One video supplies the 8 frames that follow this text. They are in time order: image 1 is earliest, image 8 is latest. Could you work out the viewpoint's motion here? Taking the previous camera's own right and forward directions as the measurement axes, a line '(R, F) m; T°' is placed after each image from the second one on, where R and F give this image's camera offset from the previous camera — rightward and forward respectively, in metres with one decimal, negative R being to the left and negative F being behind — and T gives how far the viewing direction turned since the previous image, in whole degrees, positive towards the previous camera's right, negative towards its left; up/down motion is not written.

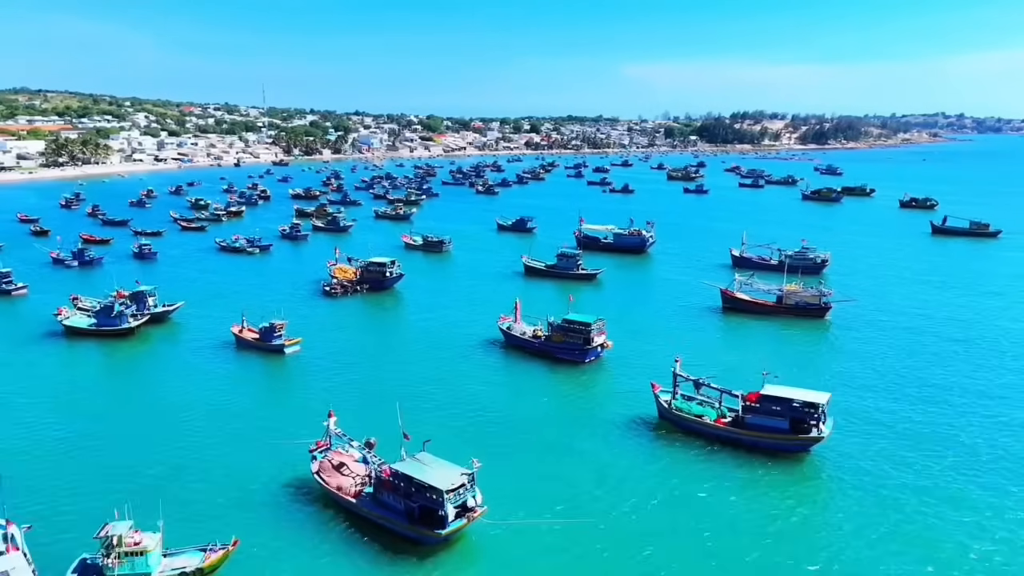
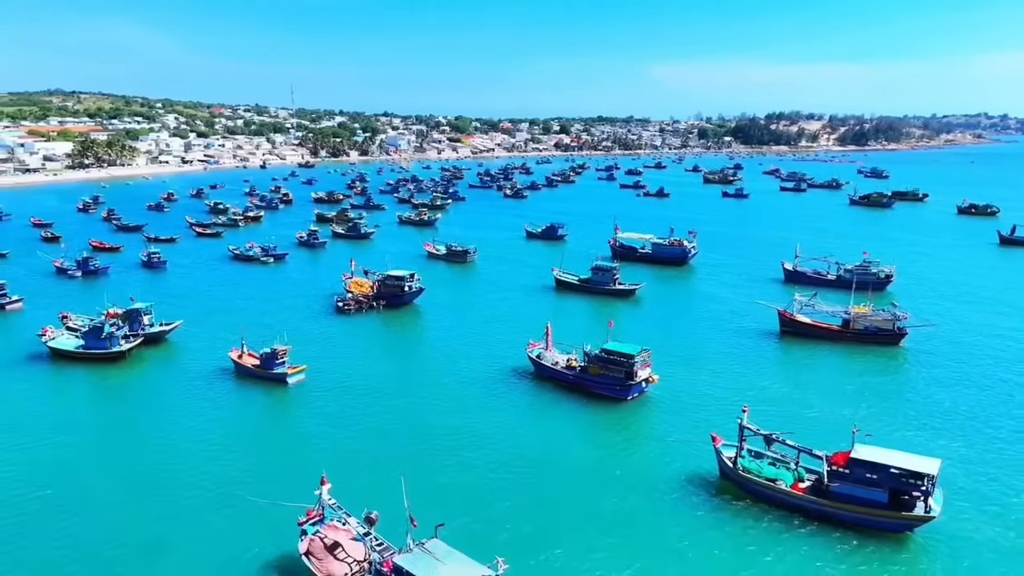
(-0.2, +6.0) m; -2°
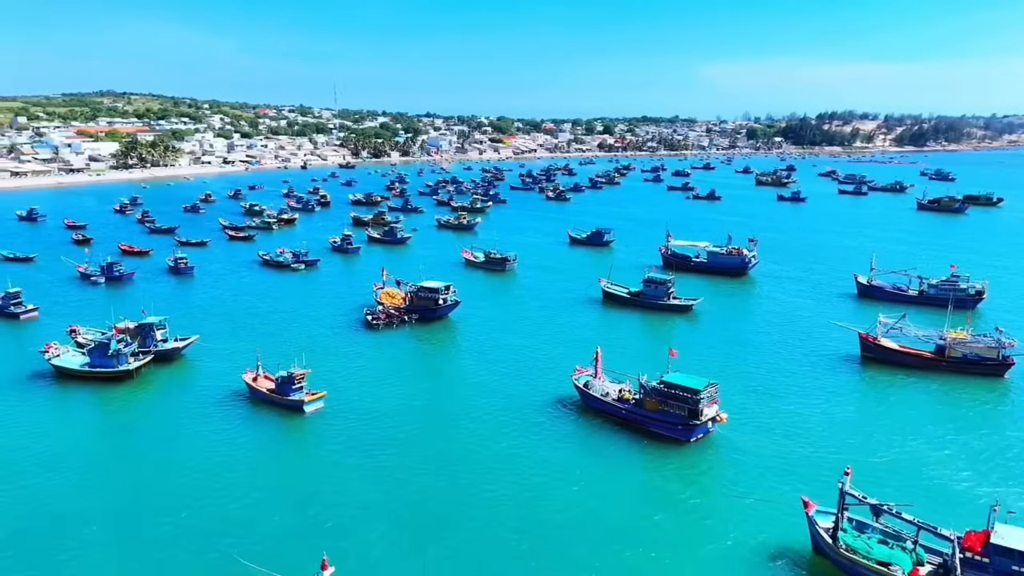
(-0.3, +5.3) m; -3°
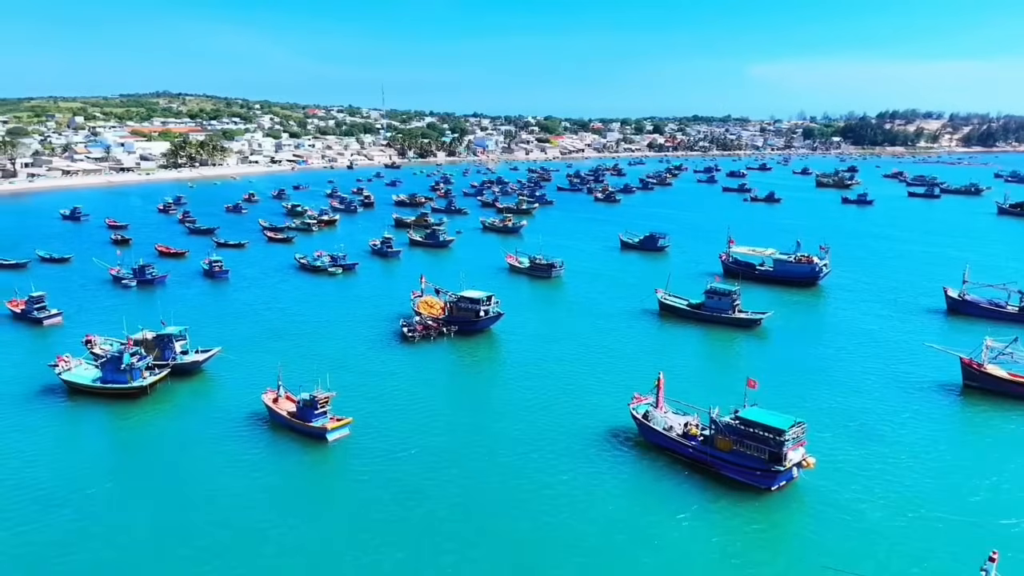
(-0.2, +4.8) m; -3°
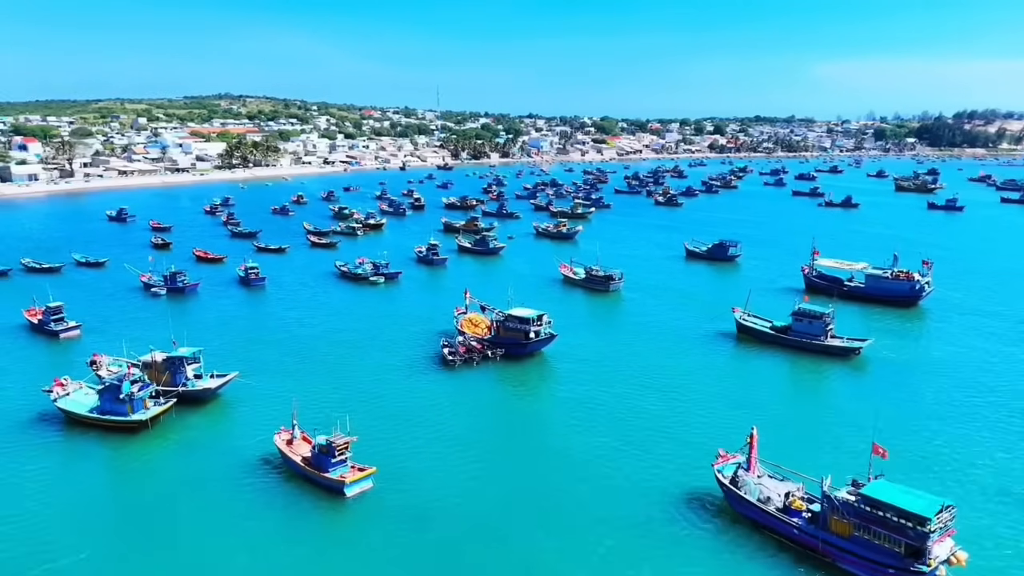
(-0.2, +6.3) m; -4°
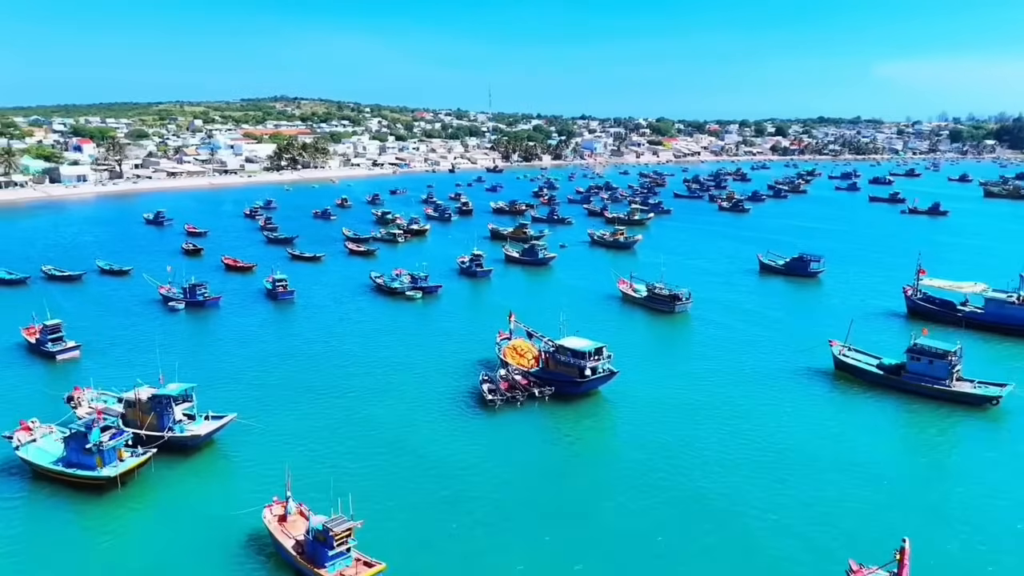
(-0.2, +7.3) m; -4°
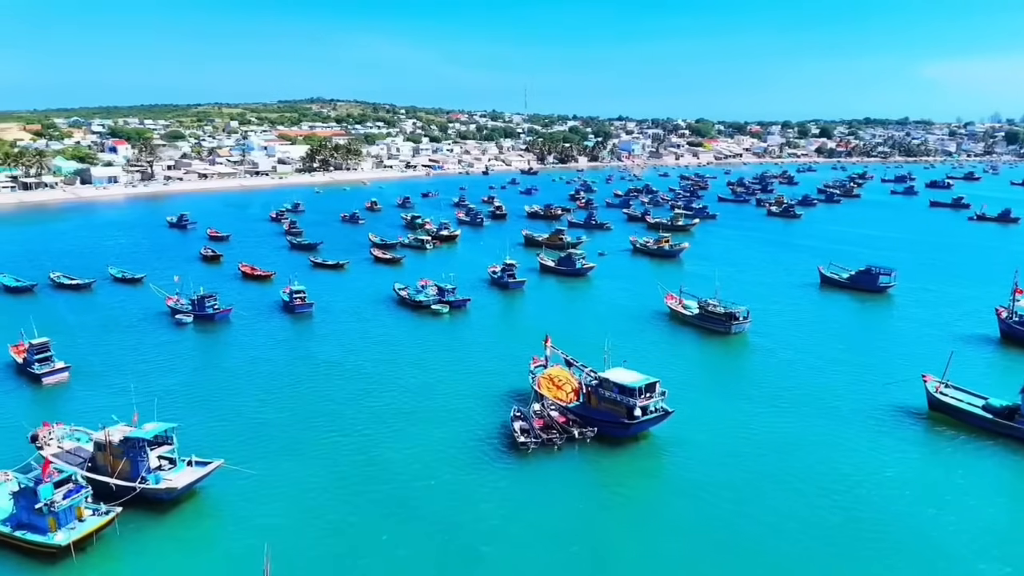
(-0.1, +5.5) m; -3°
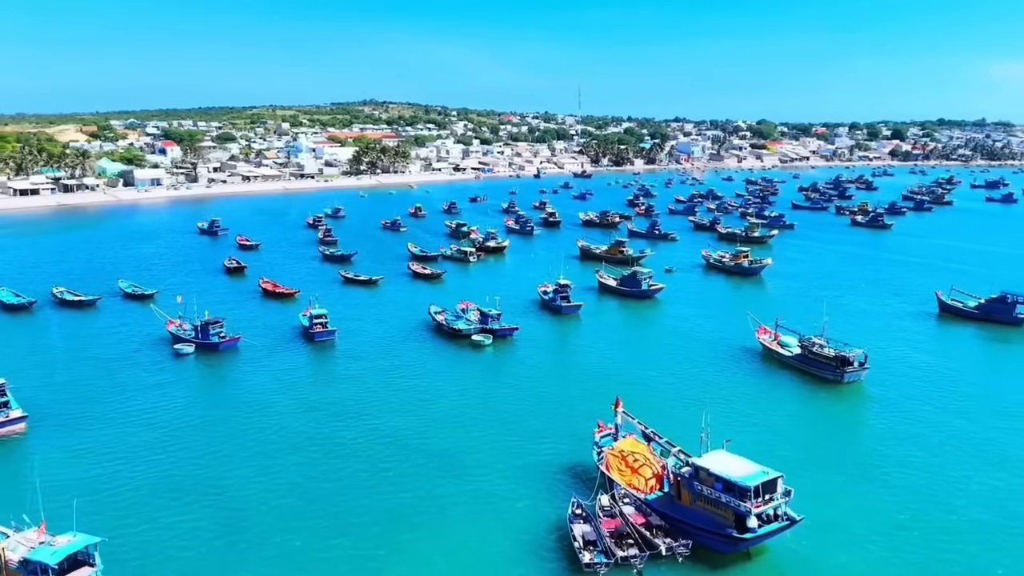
(-0.4, +9.1) m; -4°
